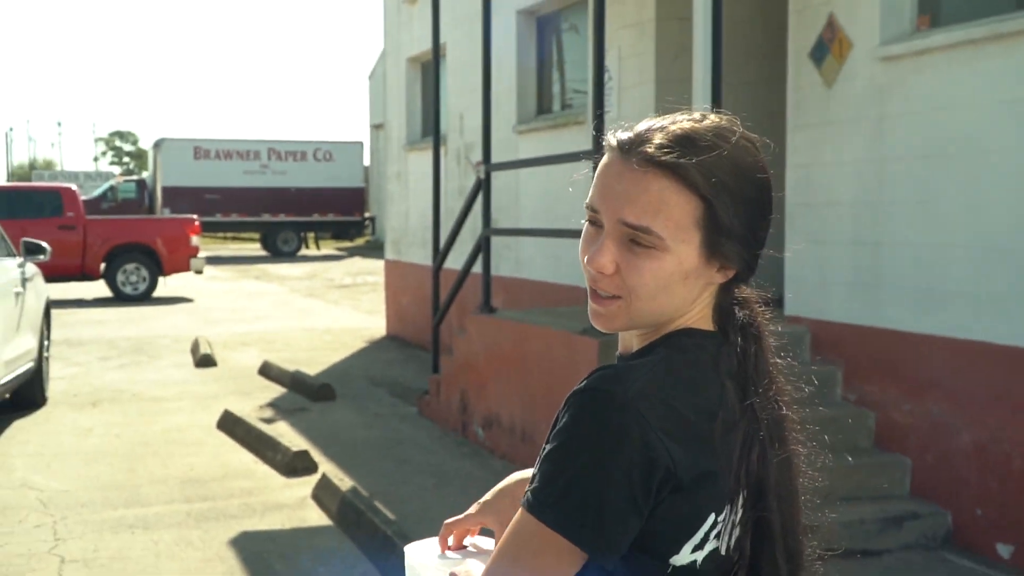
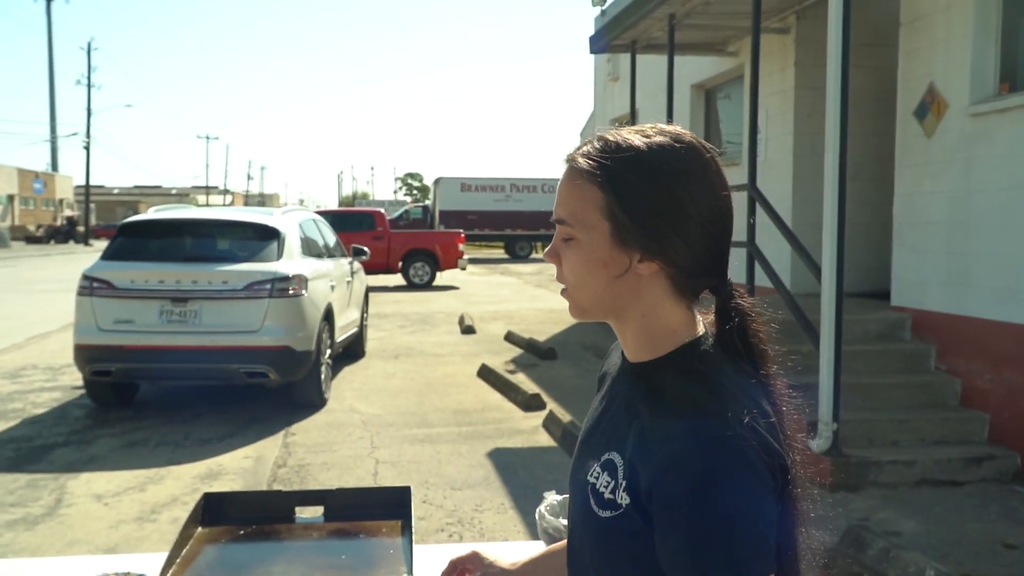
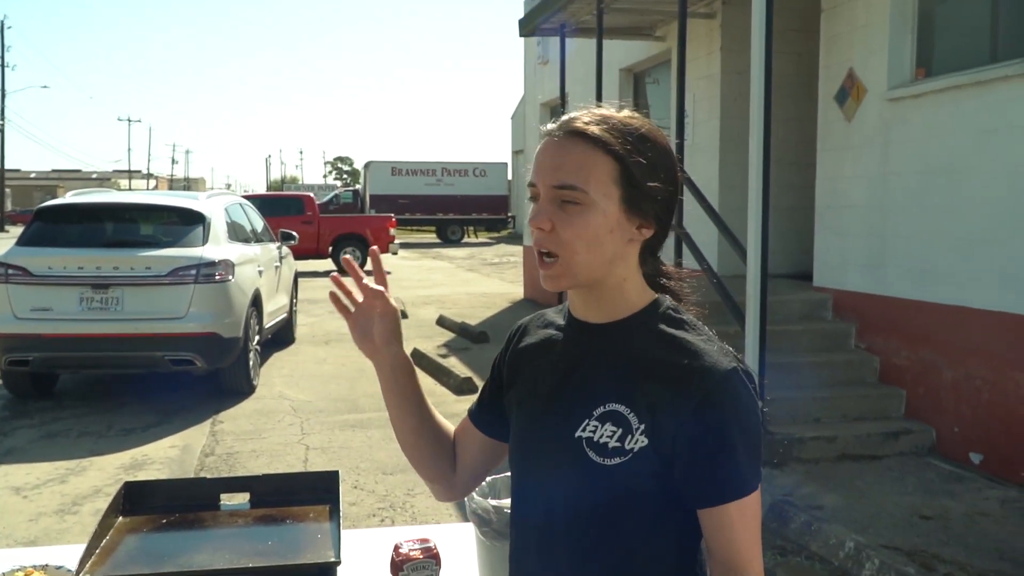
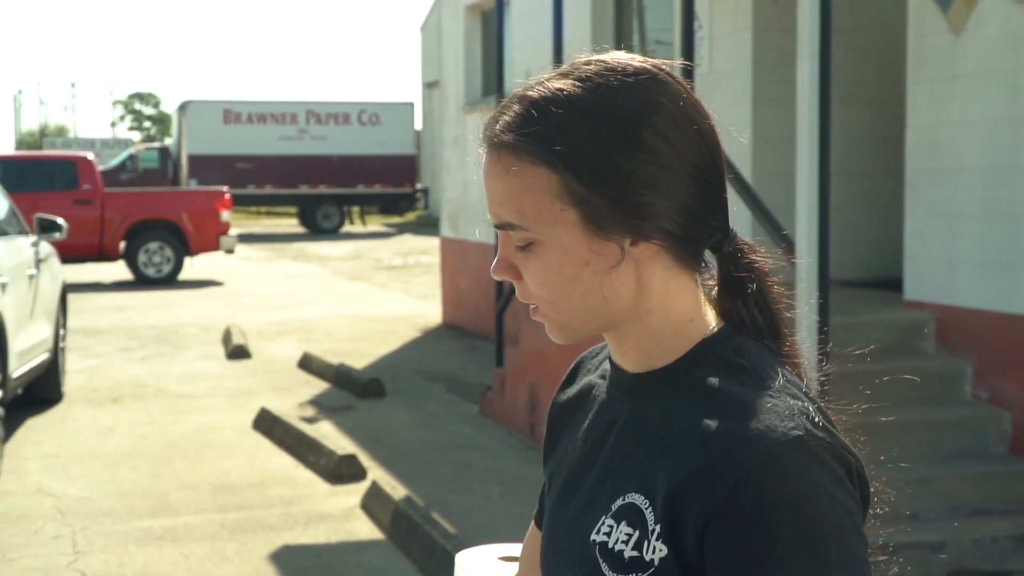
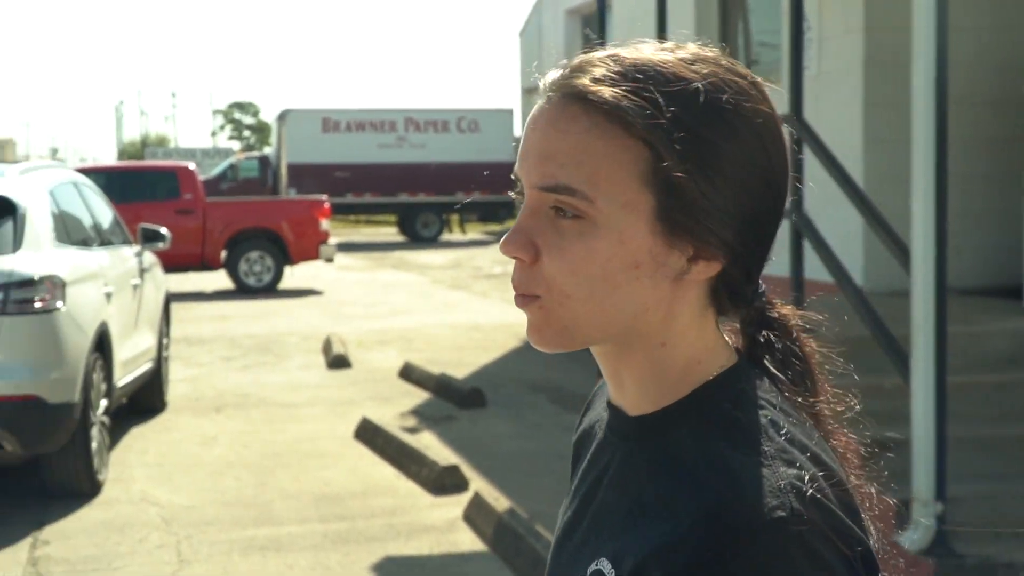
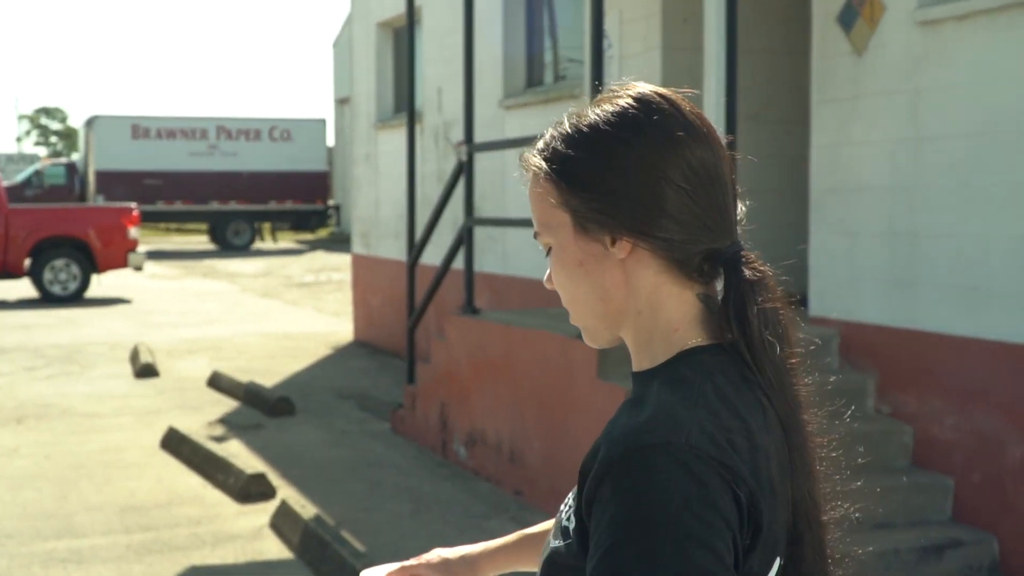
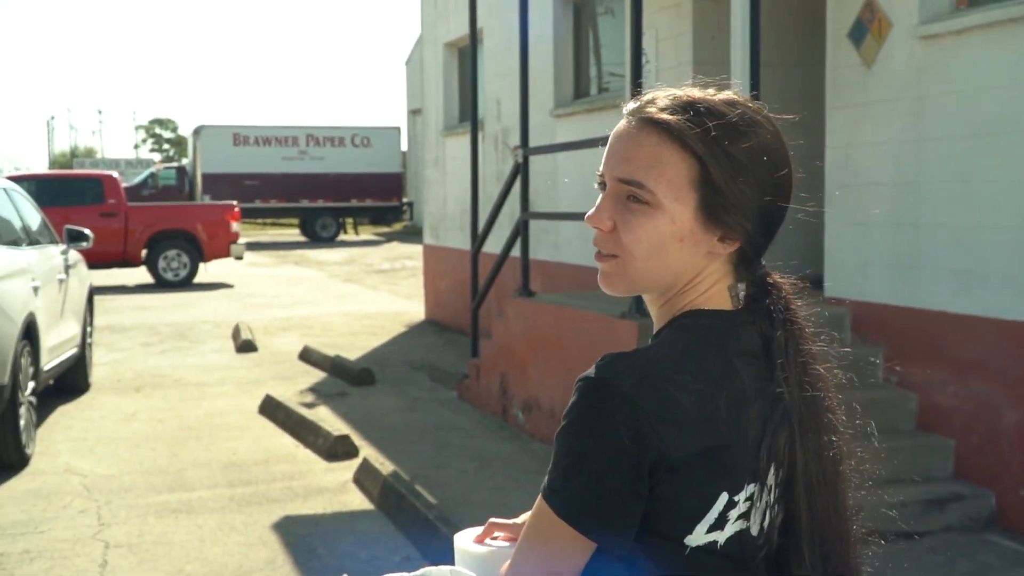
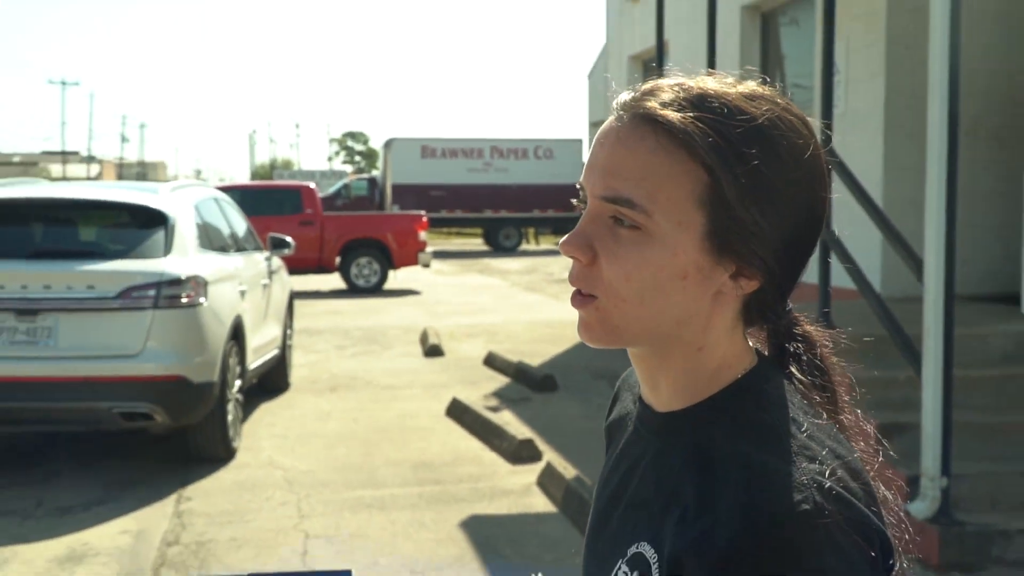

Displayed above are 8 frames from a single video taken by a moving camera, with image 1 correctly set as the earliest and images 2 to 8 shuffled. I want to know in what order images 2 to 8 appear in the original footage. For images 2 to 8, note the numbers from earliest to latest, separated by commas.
7, 6, 4, 5, 8, 2, 3
